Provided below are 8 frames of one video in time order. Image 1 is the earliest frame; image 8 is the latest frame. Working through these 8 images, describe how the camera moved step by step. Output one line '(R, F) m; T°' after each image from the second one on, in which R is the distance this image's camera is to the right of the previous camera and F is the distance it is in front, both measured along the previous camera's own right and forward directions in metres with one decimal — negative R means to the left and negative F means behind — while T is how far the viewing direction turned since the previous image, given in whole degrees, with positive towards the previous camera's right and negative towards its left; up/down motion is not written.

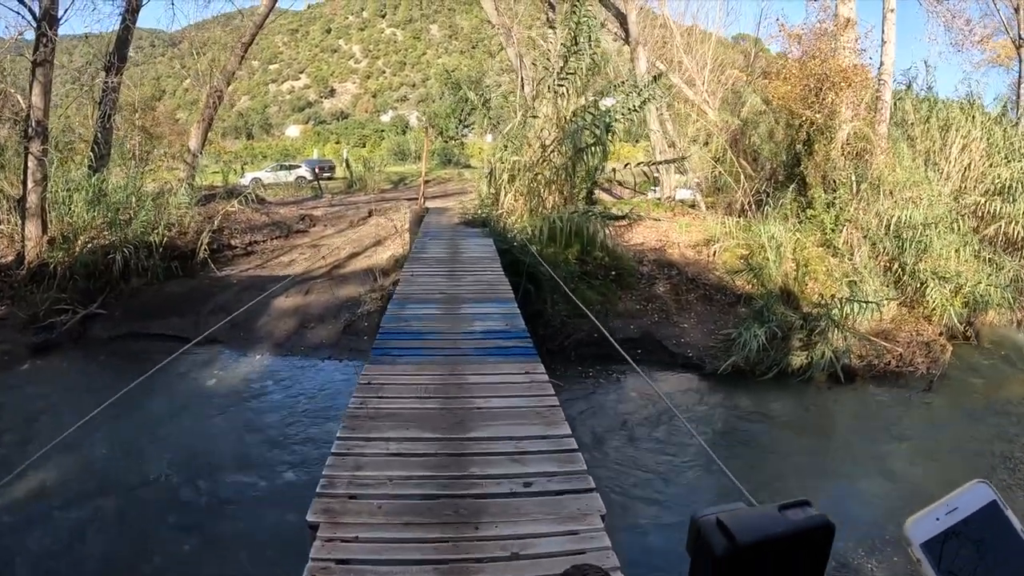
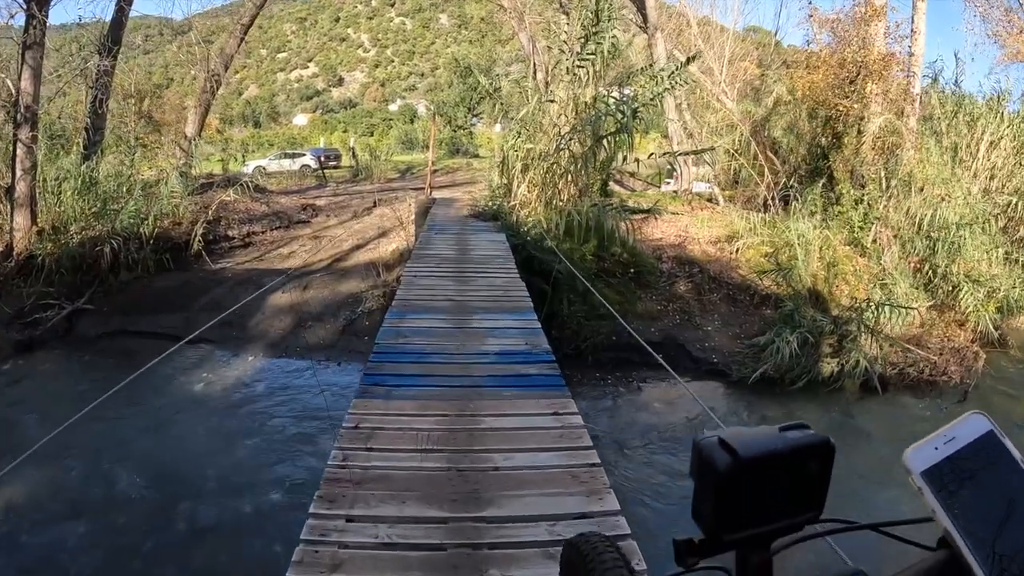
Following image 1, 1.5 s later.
(0.0, +0.4) m; 0°
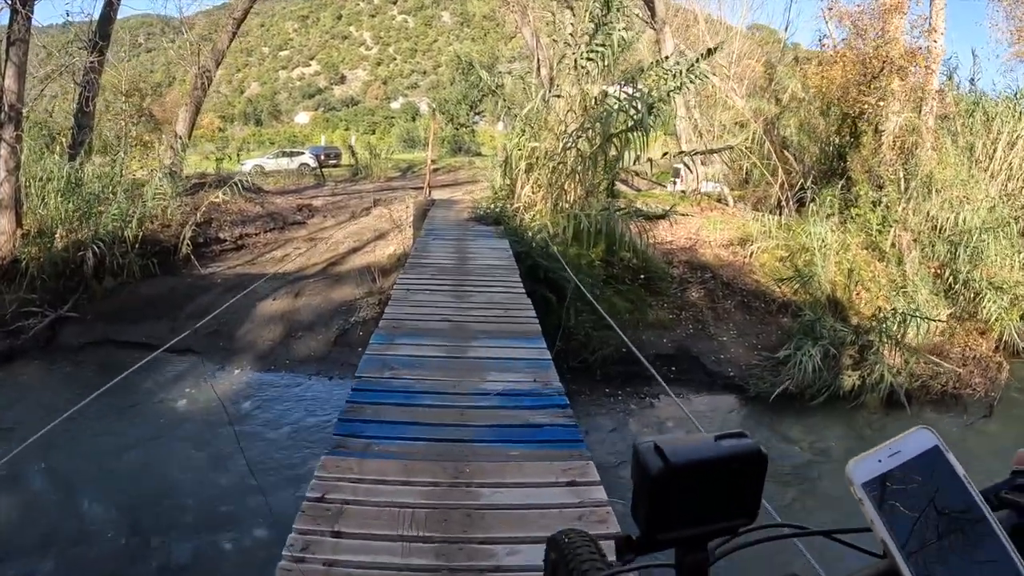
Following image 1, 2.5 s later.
(0.0, +0.3) m; 0°
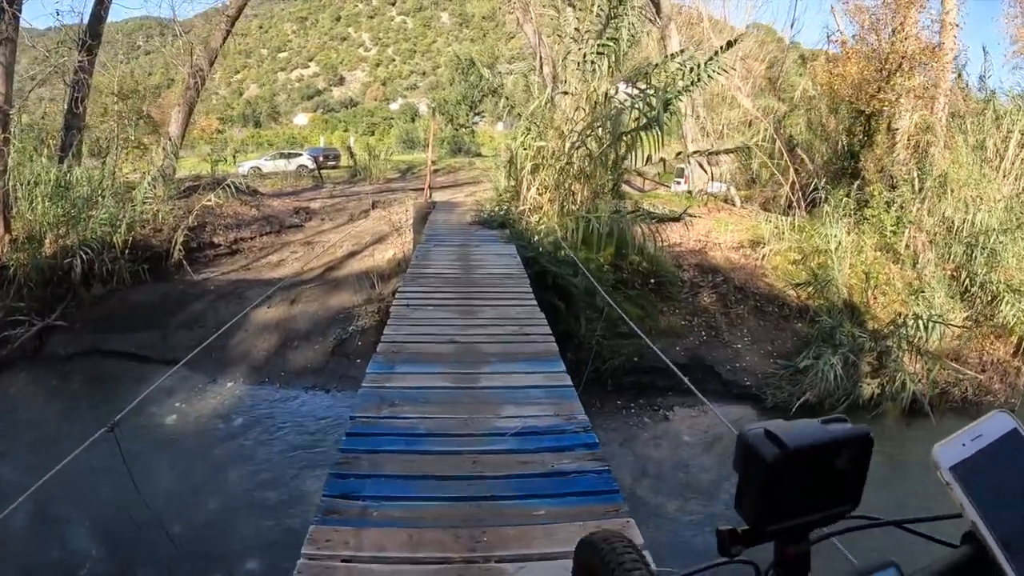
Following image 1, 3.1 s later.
(0.0, +0.2) m; 0°
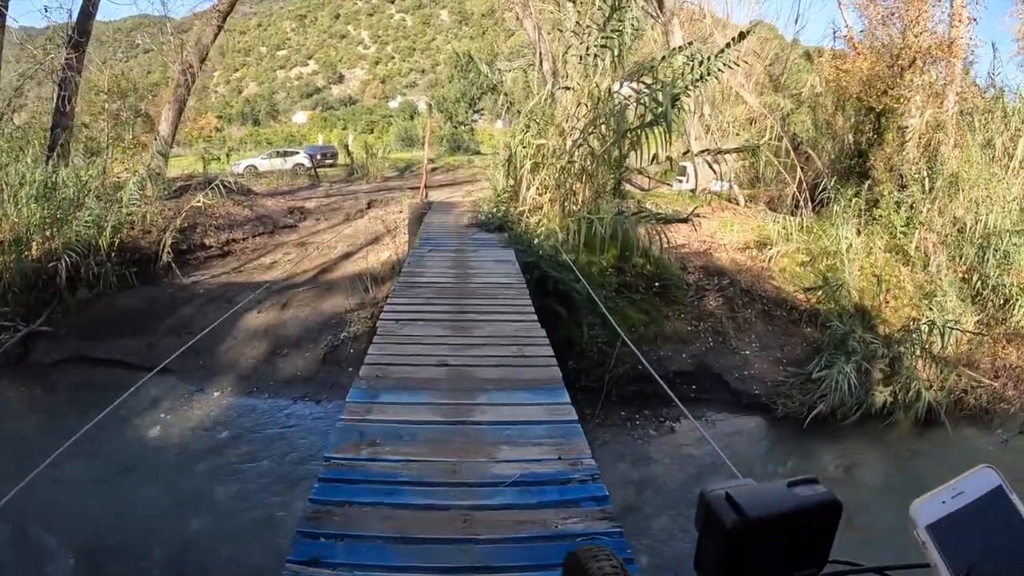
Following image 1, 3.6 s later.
(0.0, +0.2) m; 0°
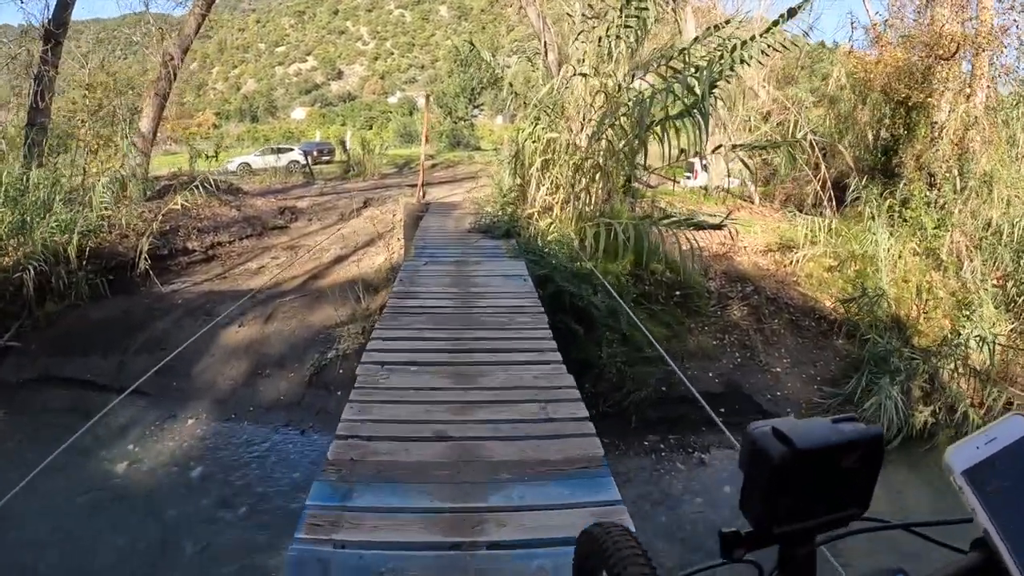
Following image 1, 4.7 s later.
(0.0, +0.5) m; 0°
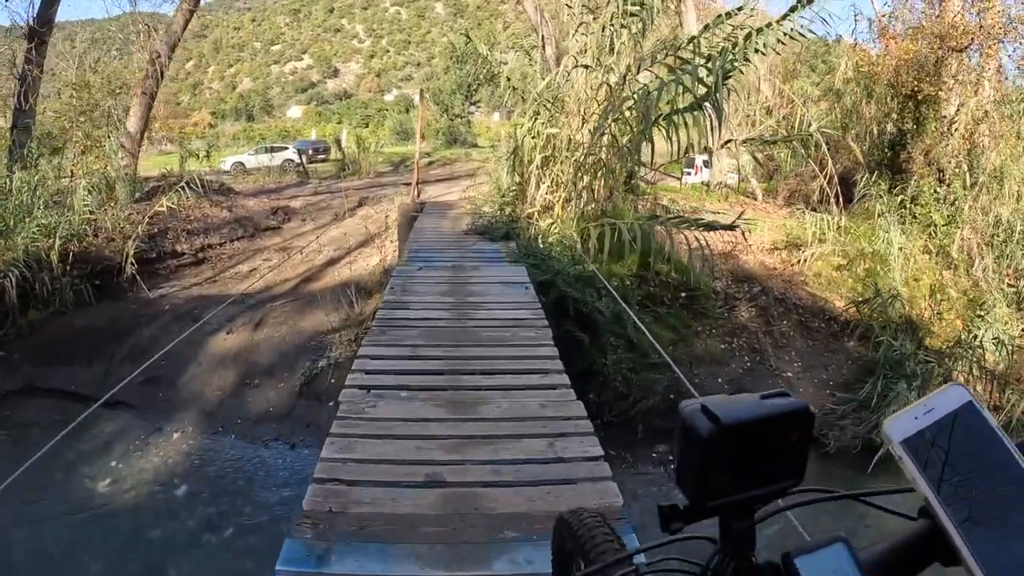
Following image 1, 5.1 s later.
(0.0, +0.2) m; 0°
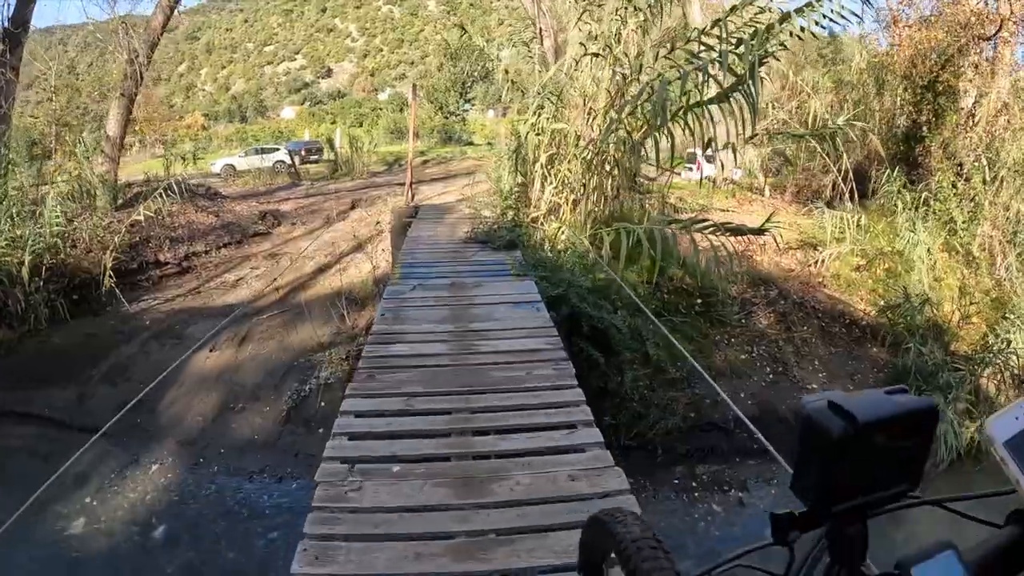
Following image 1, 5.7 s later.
(0.0, +0.3) m; 0°
